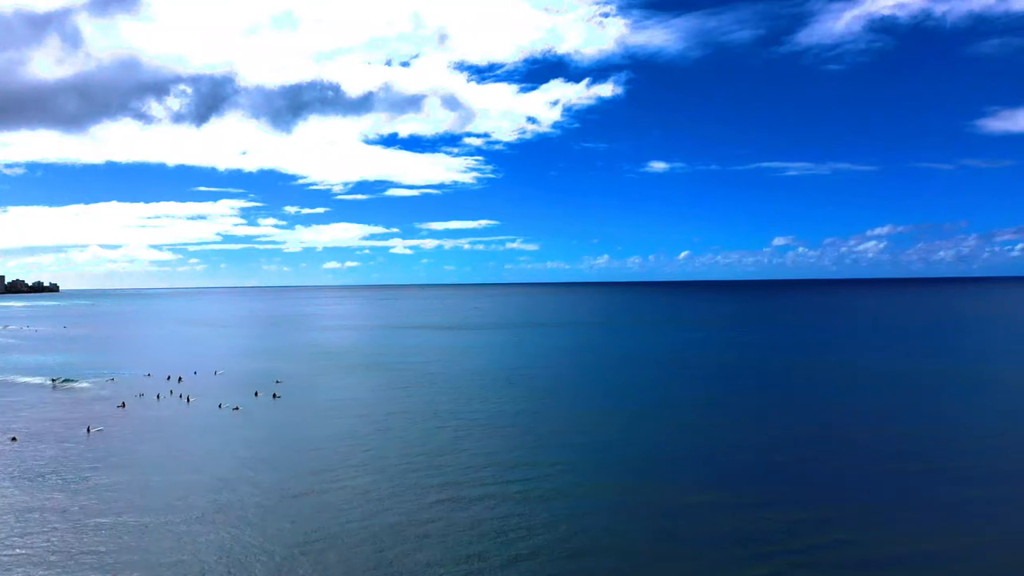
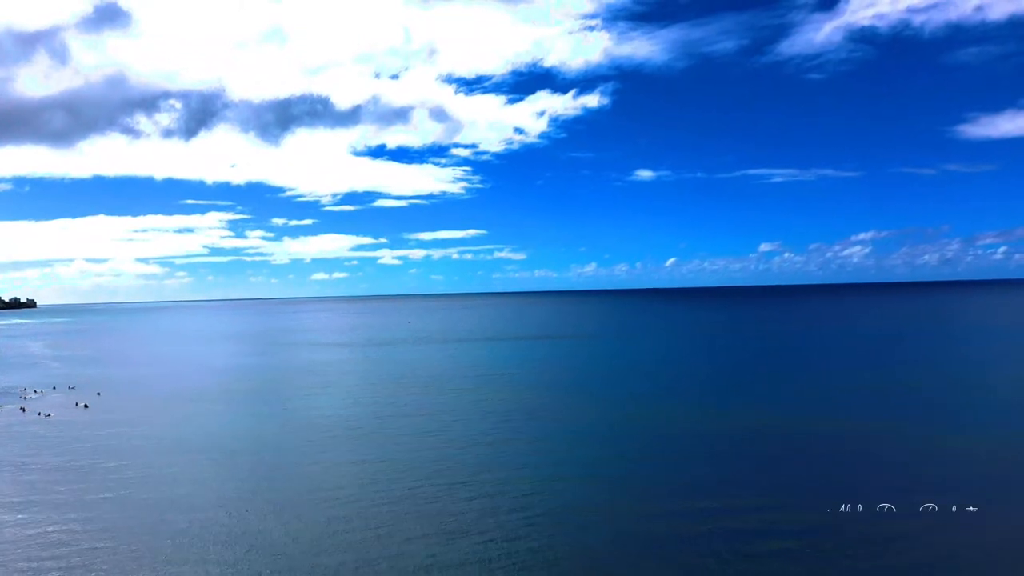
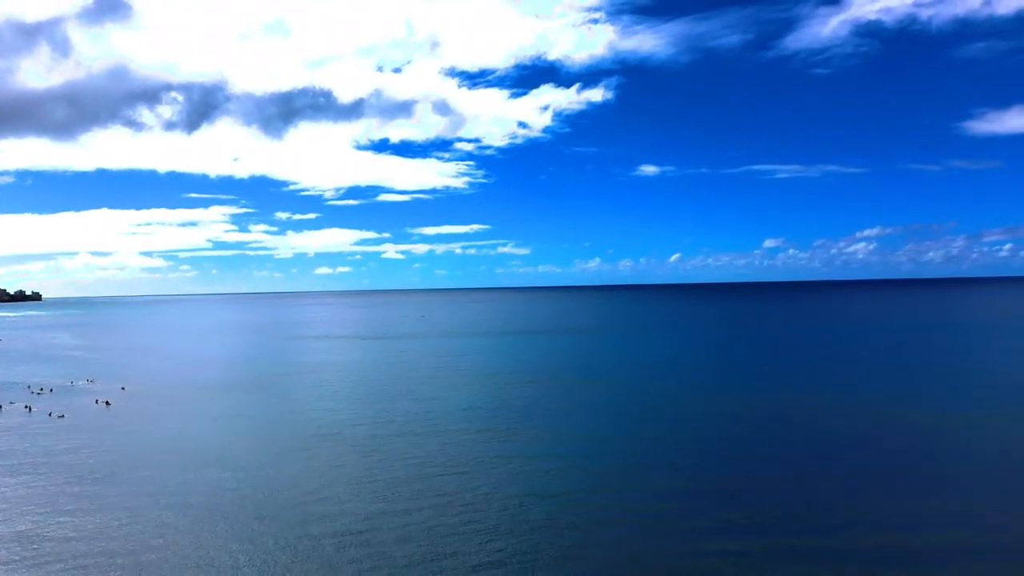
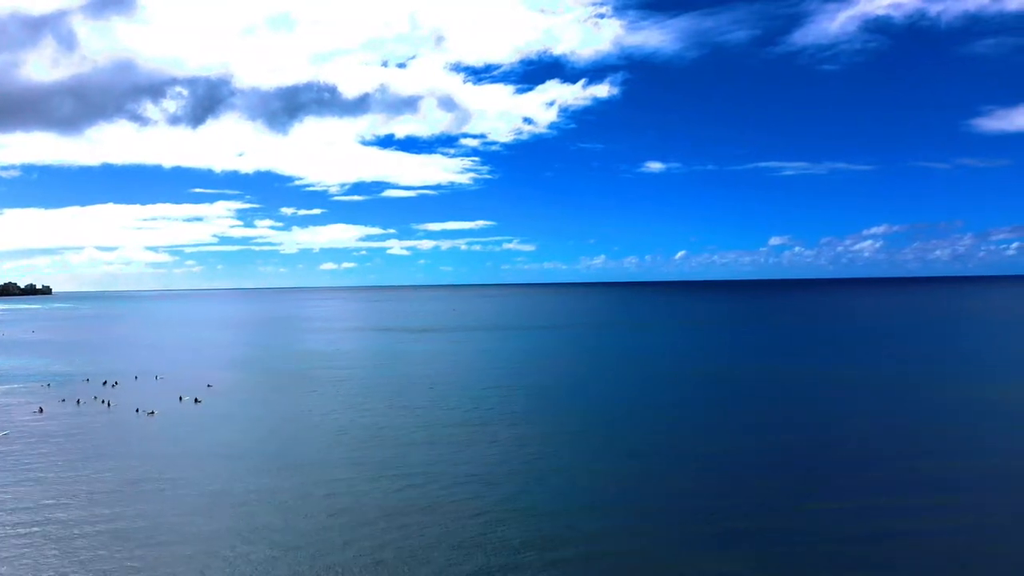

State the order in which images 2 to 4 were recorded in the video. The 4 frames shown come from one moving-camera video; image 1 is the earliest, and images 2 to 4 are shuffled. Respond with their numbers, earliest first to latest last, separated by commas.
4, 3, 2
